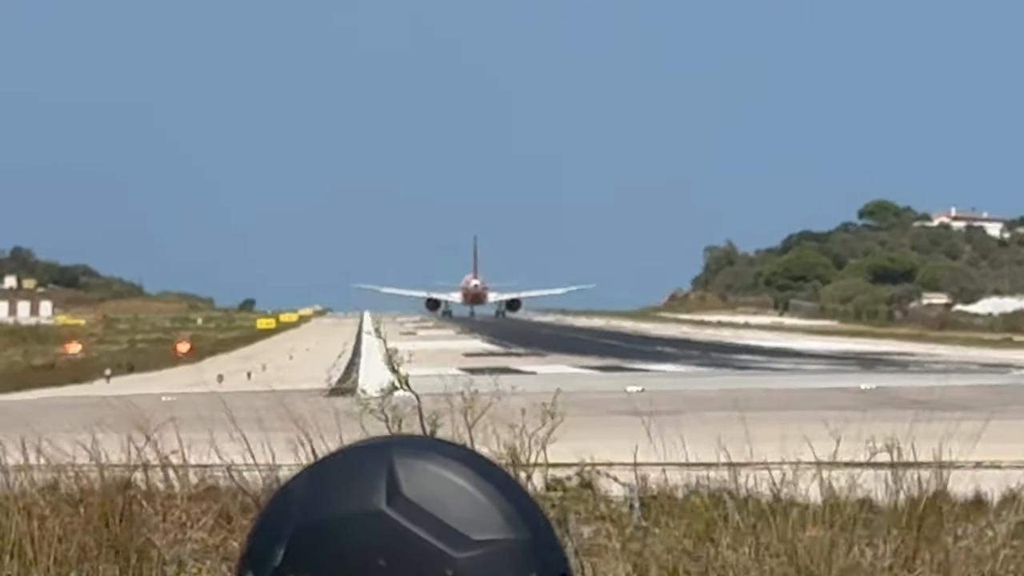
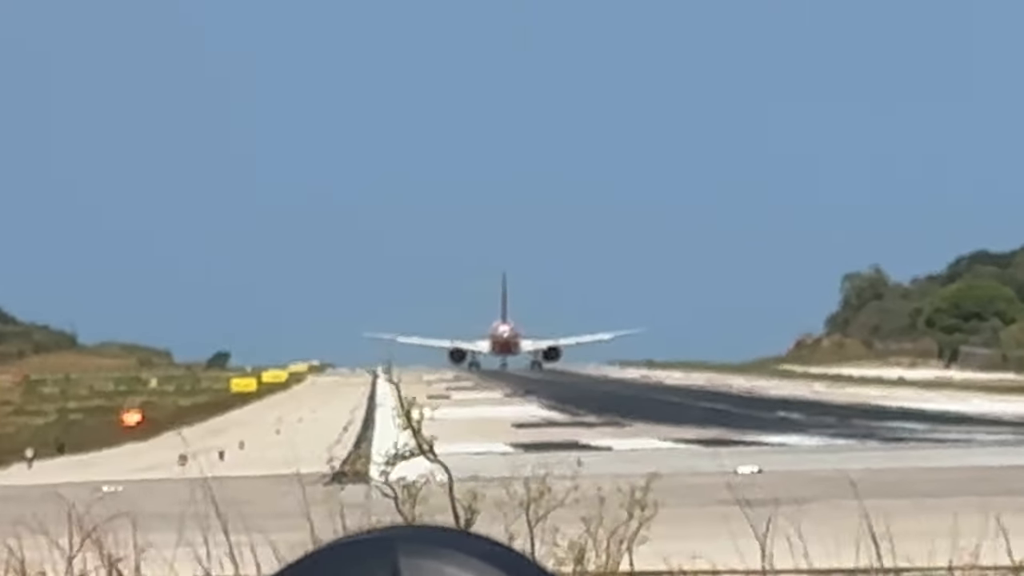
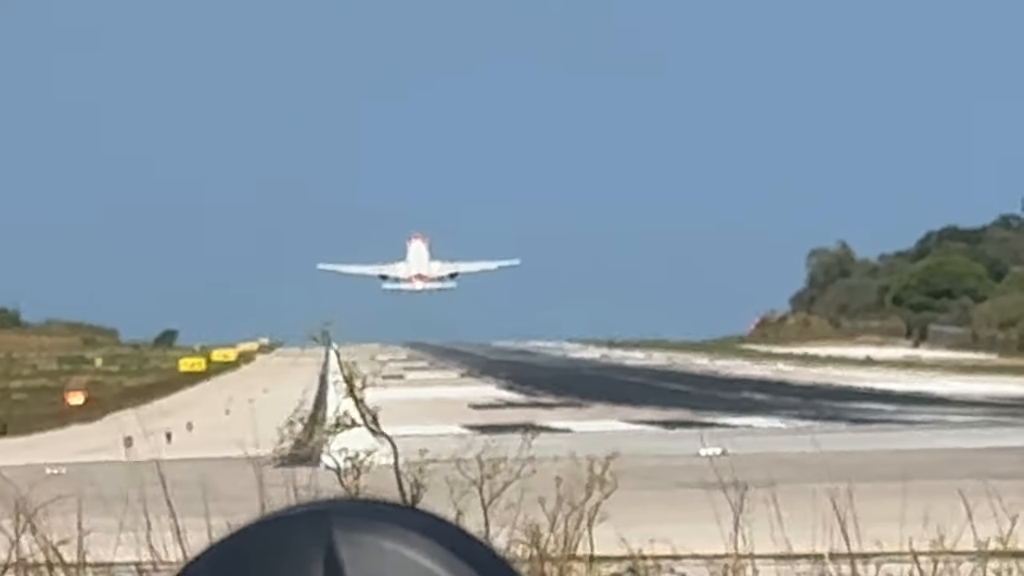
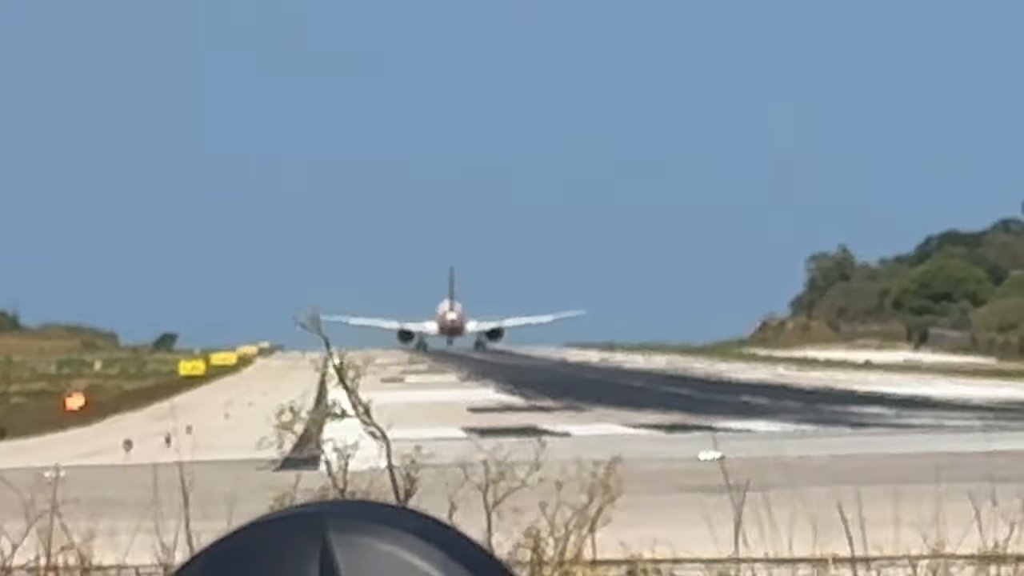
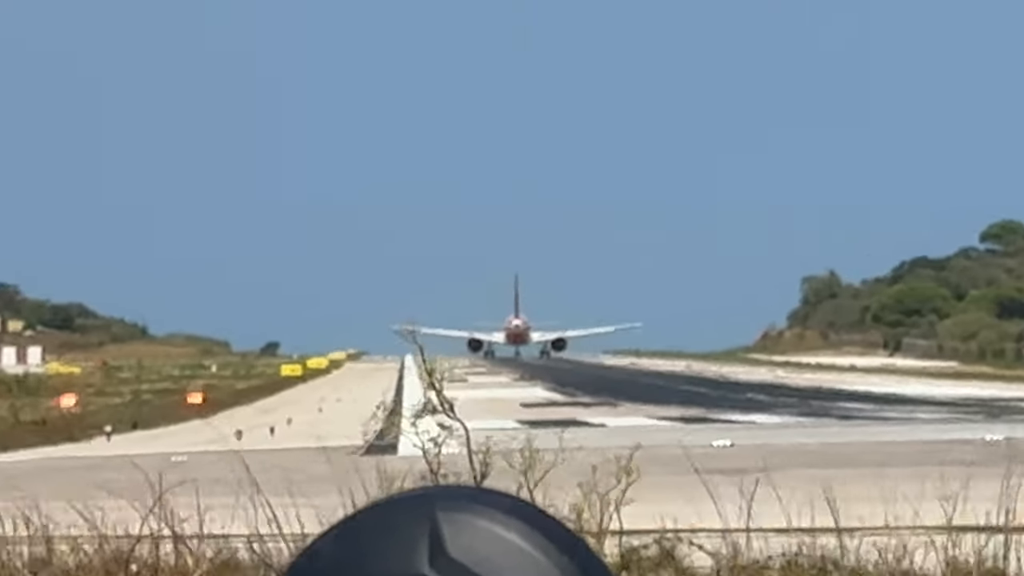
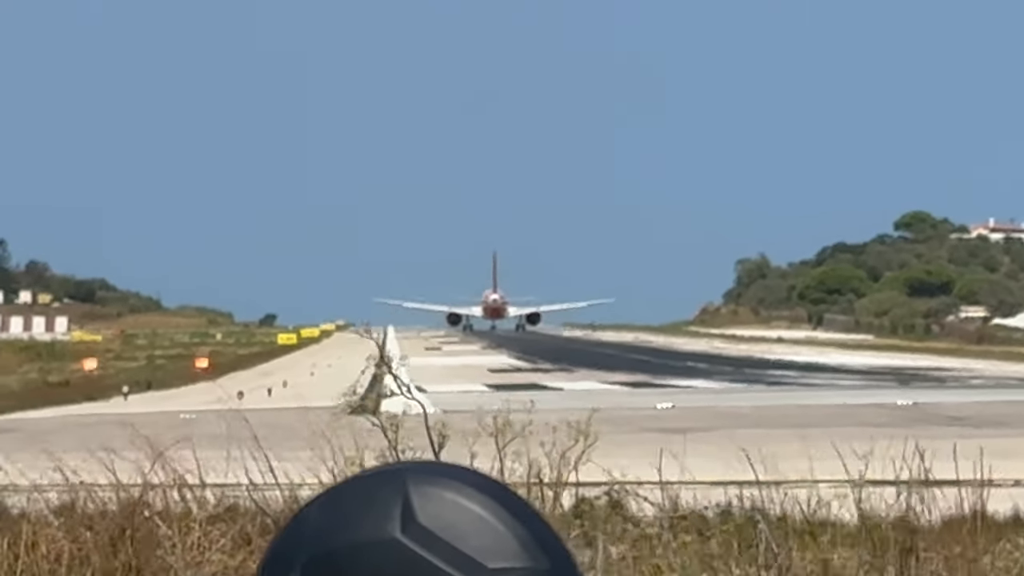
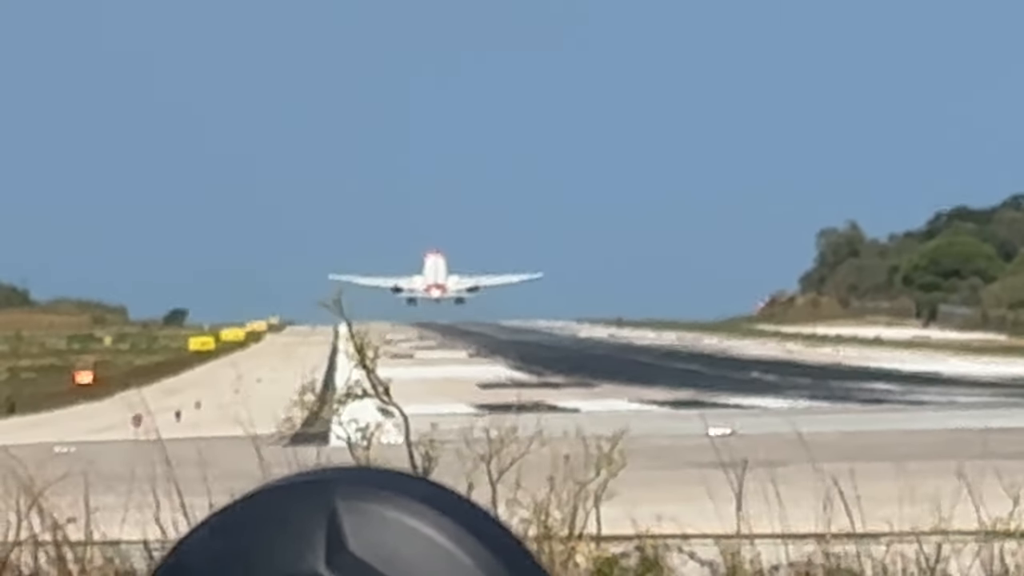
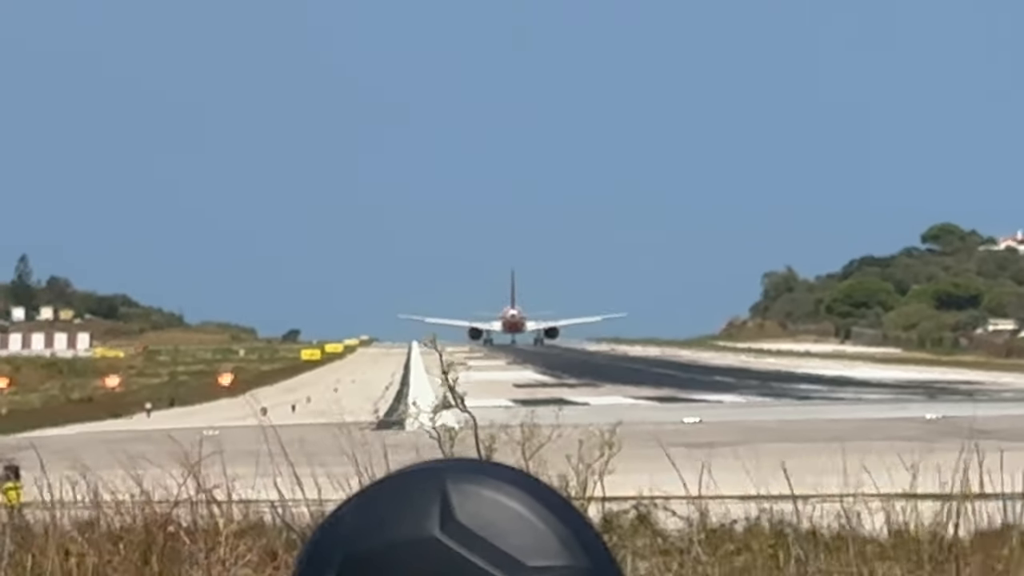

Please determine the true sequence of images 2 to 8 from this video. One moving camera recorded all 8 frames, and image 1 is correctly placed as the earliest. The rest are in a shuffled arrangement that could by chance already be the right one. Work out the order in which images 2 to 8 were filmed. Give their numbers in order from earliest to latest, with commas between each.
6, 8, 5, 2, 4, 7, 3
